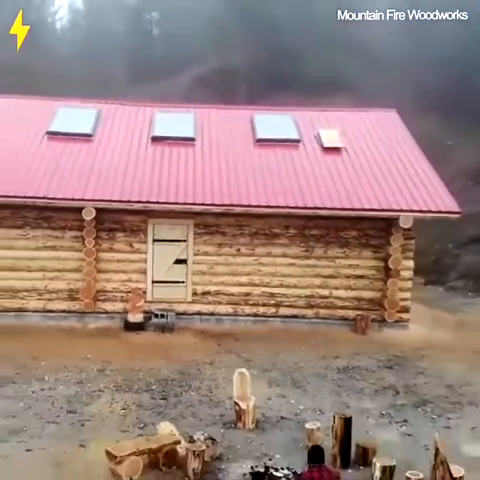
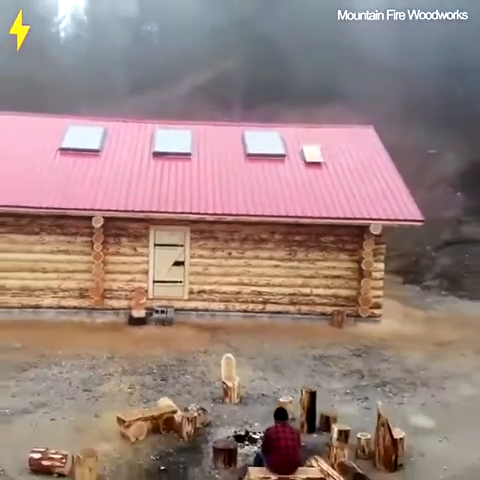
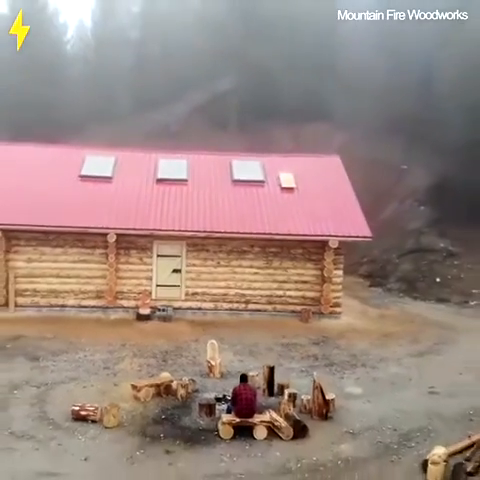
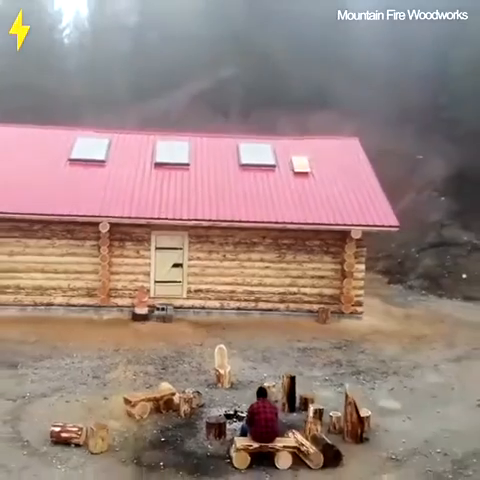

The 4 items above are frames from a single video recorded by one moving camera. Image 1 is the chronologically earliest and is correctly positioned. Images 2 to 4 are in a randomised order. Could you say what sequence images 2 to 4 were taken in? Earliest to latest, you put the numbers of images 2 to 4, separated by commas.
2, 4, 3
